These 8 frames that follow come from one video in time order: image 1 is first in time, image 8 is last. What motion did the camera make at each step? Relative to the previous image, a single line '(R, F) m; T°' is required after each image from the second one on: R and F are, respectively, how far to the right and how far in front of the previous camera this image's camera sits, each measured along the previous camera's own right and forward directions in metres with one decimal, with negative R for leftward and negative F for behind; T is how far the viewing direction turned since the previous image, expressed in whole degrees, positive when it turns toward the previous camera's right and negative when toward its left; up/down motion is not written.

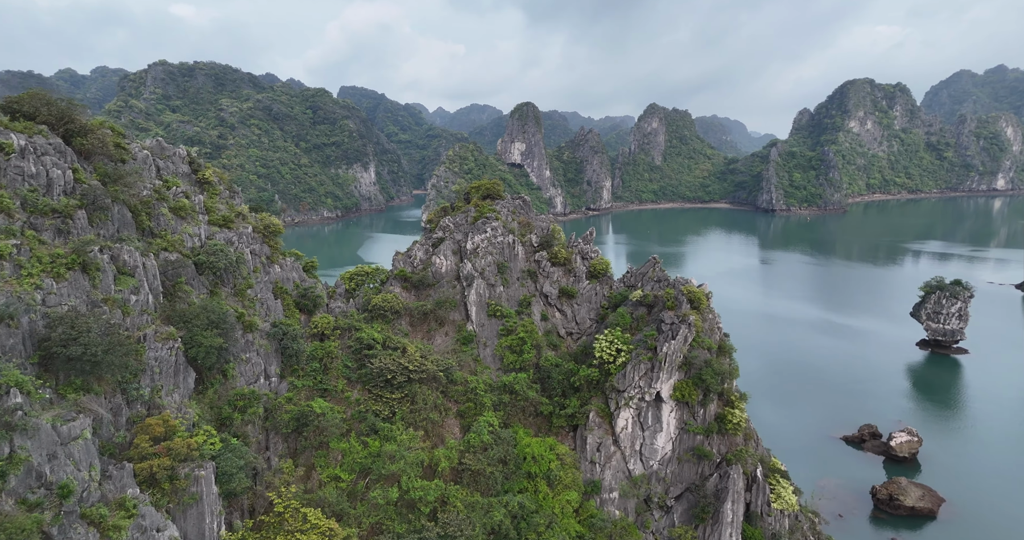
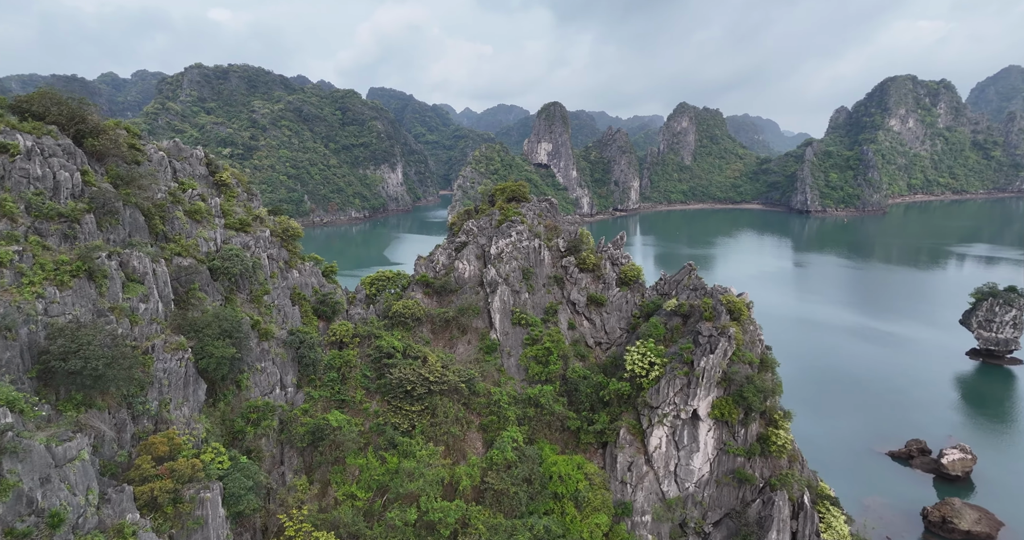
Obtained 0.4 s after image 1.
(0.0, +1.5) m; -3°
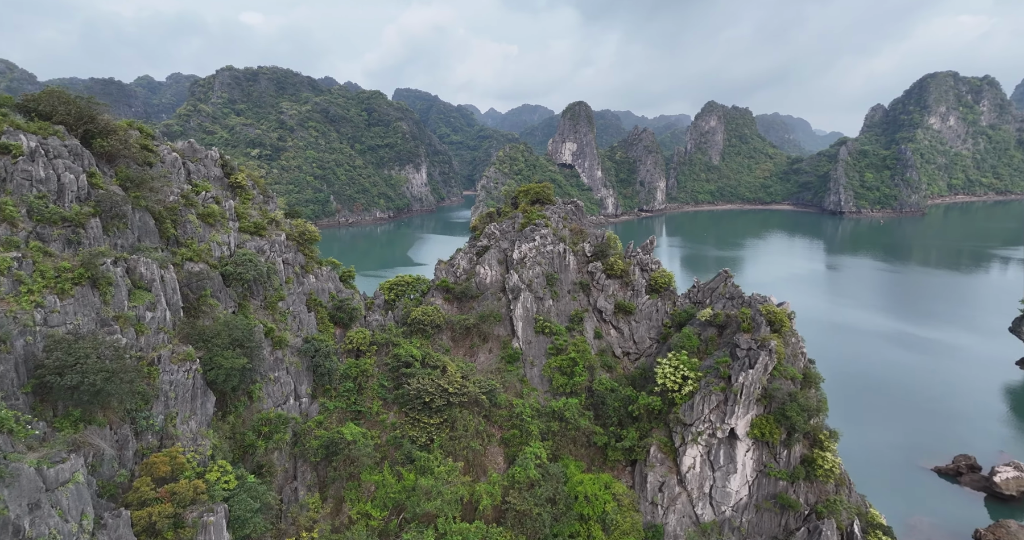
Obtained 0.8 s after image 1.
(0.0, +1.4) m; -2°
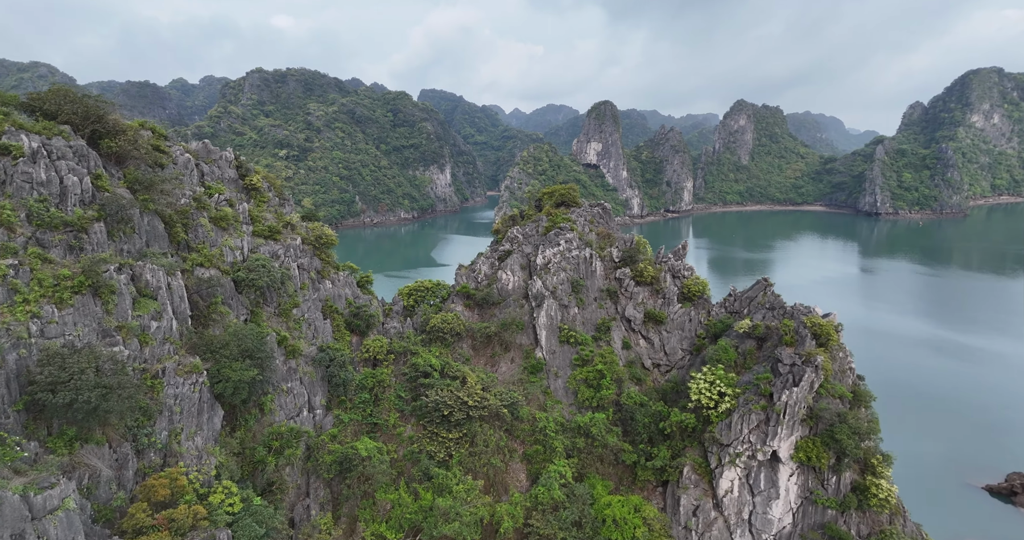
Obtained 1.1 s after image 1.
(0.0, +1.4) m; -2°
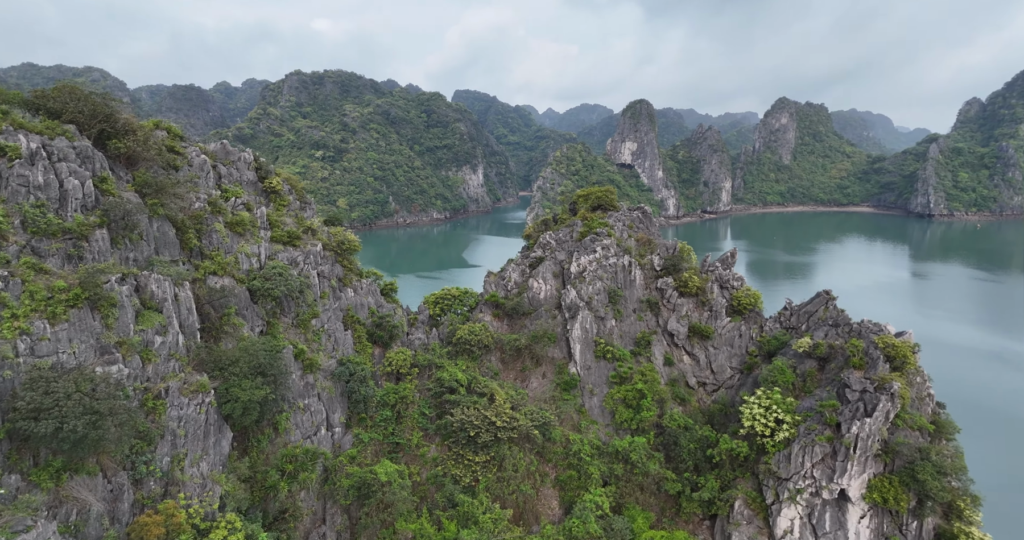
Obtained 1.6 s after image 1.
(0.0, +1.9) m; -3°
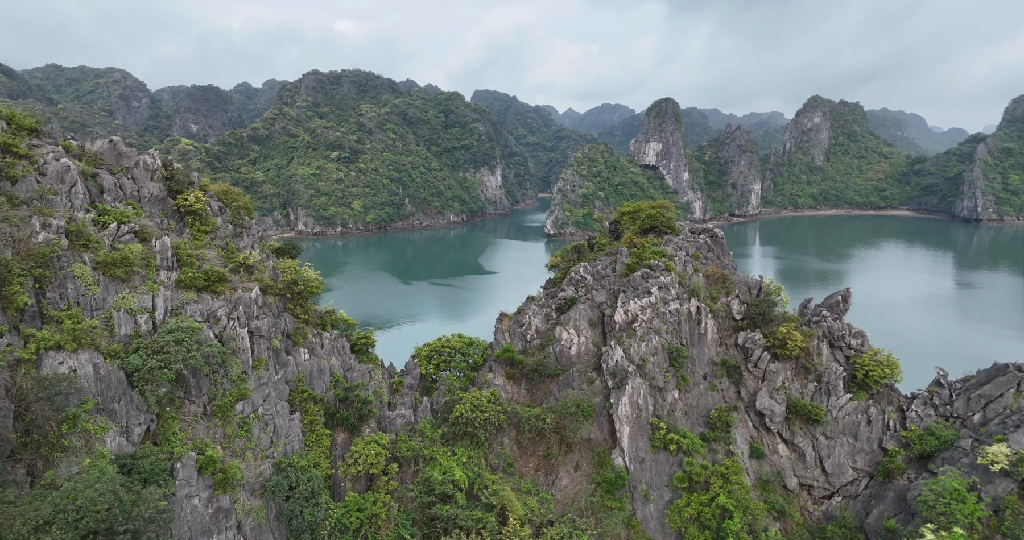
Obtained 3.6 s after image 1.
(-0.1, +7.8) m; -2°
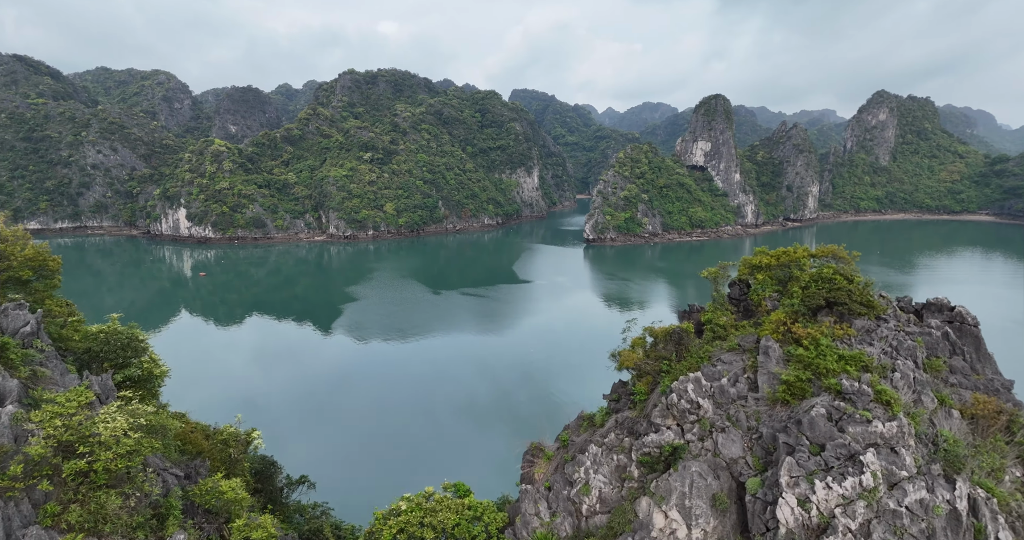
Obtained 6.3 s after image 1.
(-0.1, +10.8) m; -4°
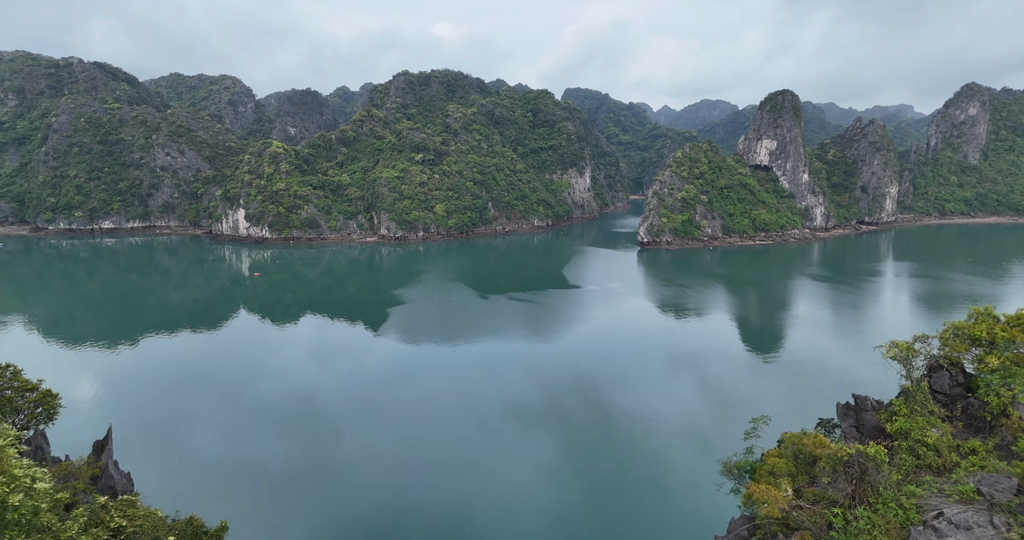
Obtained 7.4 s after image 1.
(-0.2, +5.1) m; -5°
